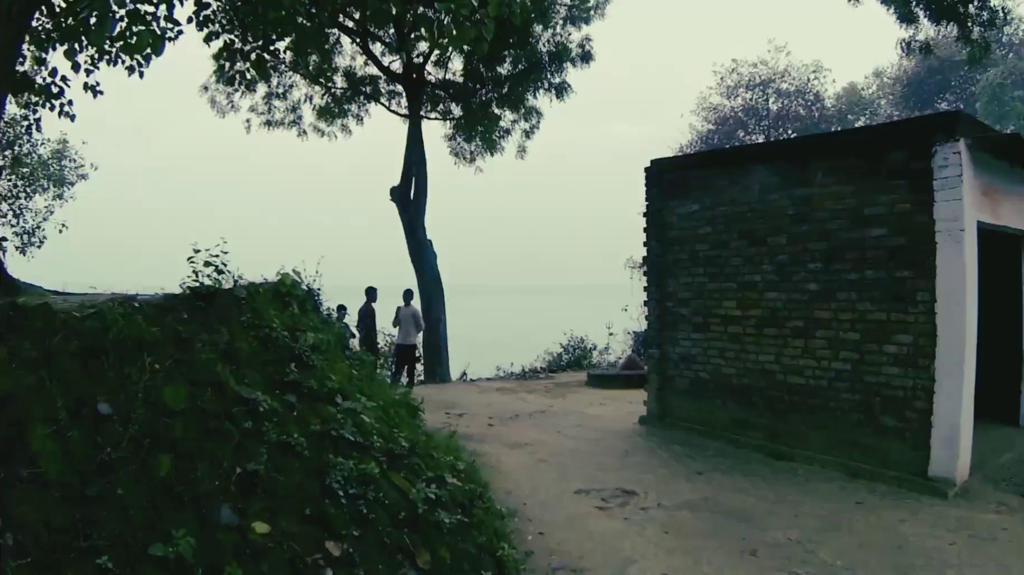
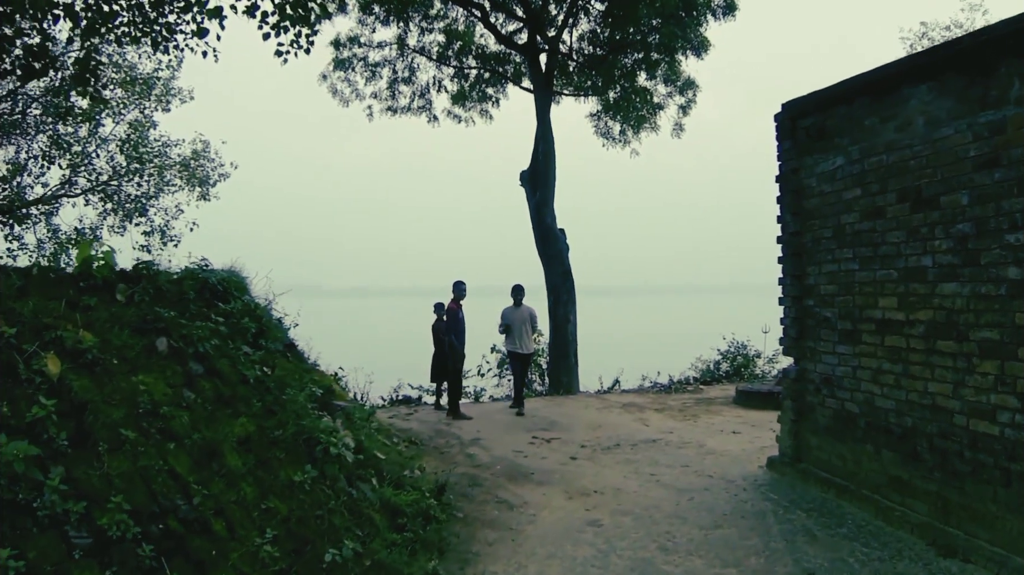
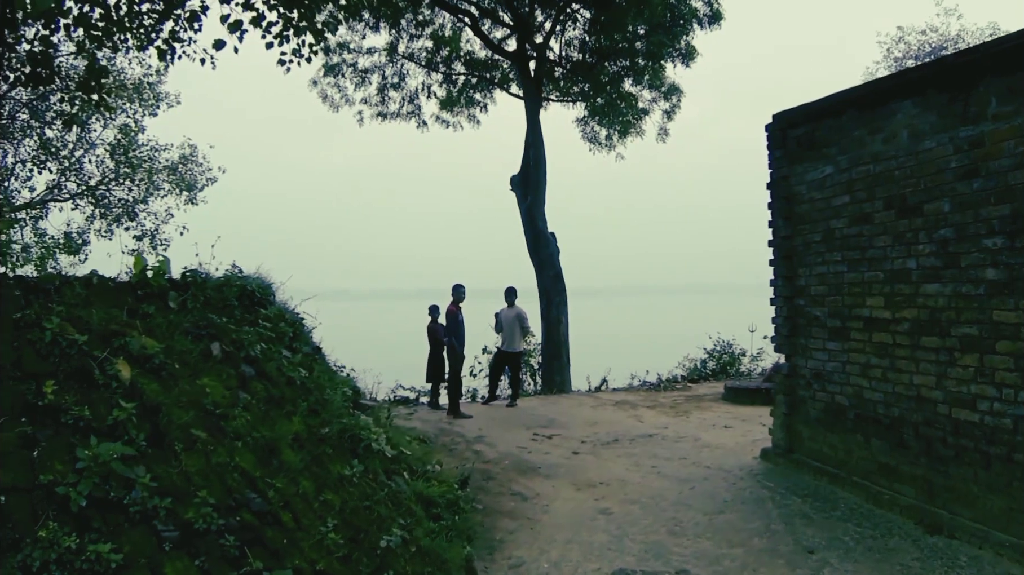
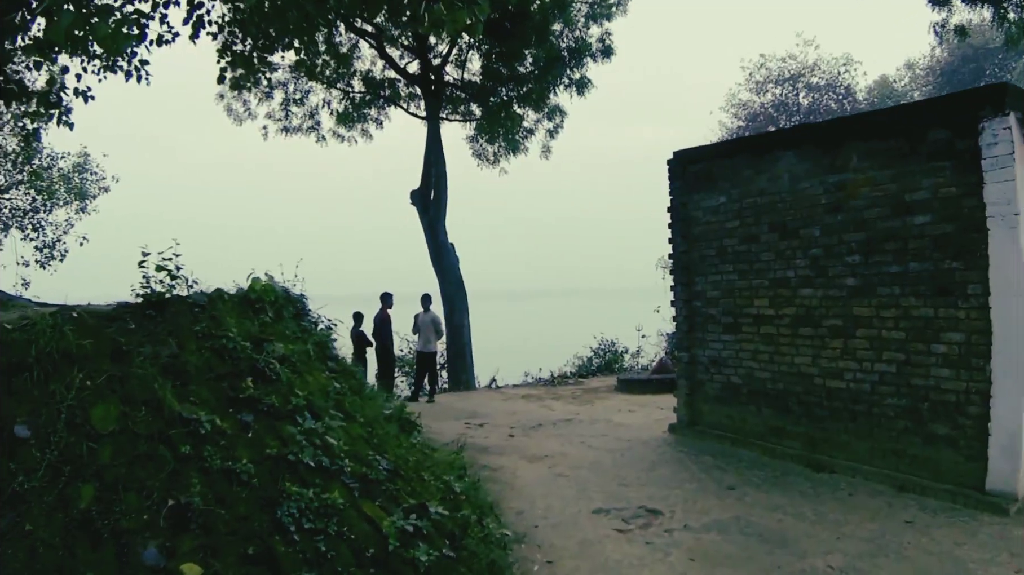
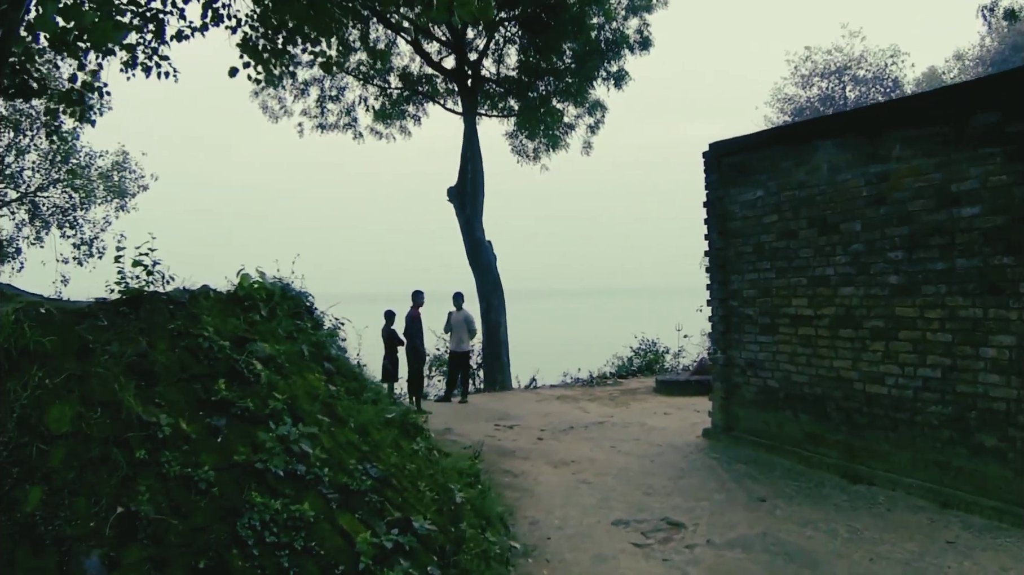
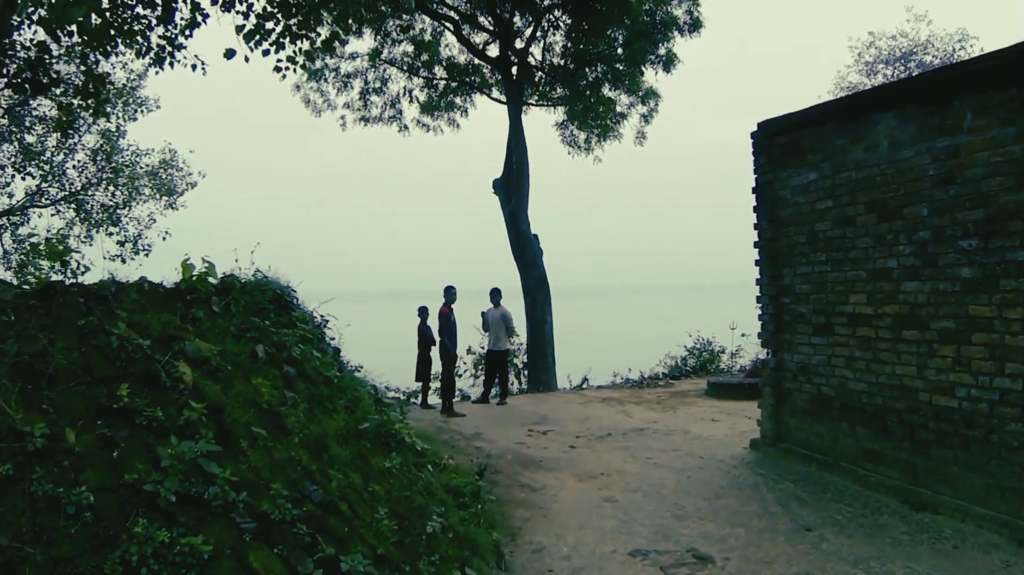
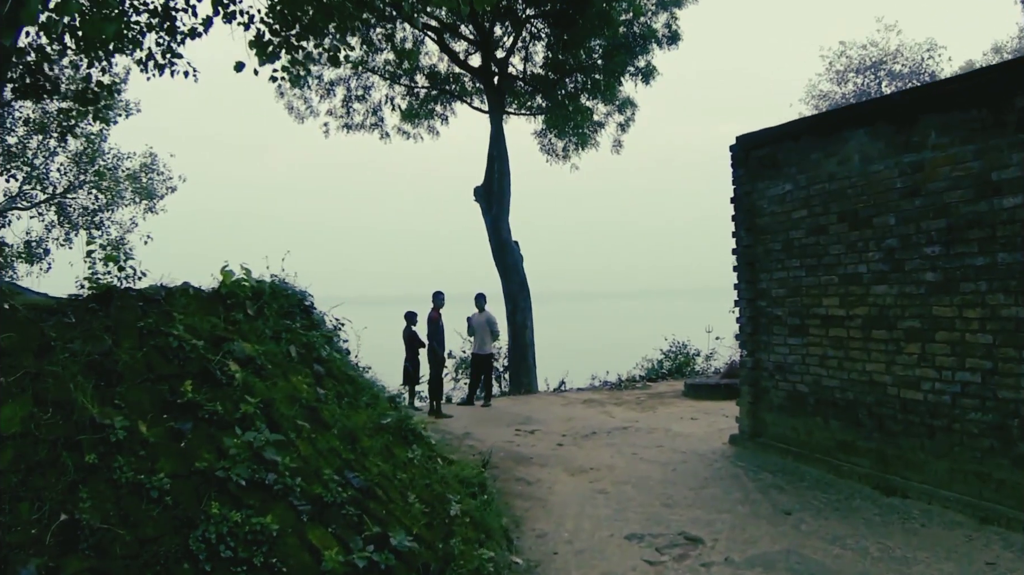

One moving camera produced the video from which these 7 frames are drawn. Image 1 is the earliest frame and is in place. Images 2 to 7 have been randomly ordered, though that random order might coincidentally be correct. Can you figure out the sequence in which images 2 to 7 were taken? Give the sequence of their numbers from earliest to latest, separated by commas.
4, 5, 7, 6, 3, 2
